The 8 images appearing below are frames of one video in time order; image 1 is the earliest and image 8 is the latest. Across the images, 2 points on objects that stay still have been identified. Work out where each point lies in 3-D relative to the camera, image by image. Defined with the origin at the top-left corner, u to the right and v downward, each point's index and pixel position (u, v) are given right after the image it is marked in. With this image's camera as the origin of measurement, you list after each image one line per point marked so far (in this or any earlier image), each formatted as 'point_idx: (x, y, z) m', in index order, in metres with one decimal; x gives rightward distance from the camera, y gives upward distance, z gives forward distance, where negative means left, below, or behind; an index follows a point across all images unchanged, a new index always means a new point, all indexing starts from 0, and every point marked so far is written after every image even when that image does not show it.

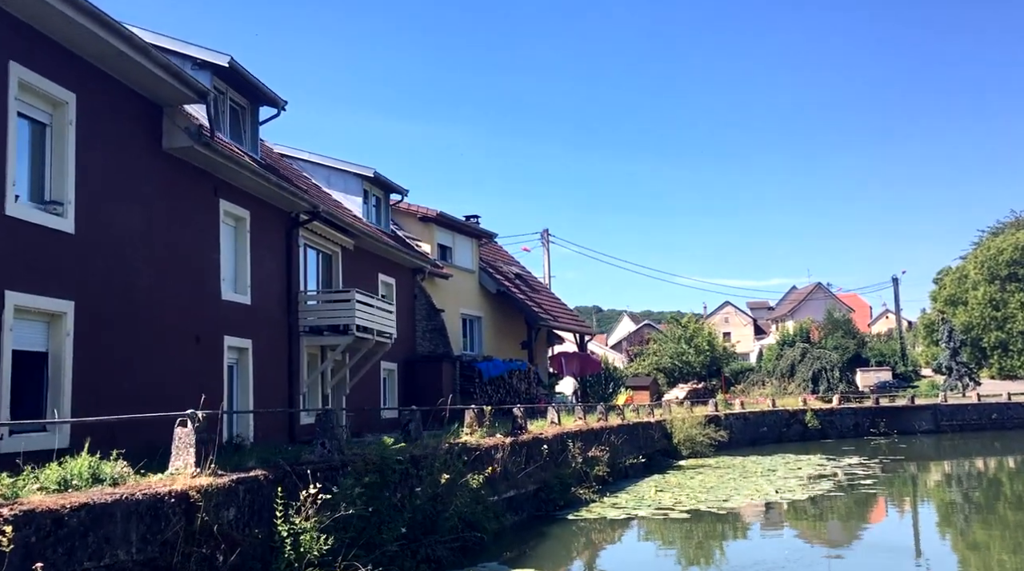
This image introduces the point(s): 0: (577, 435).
0: (+1.1, -2.6, +17.8) m
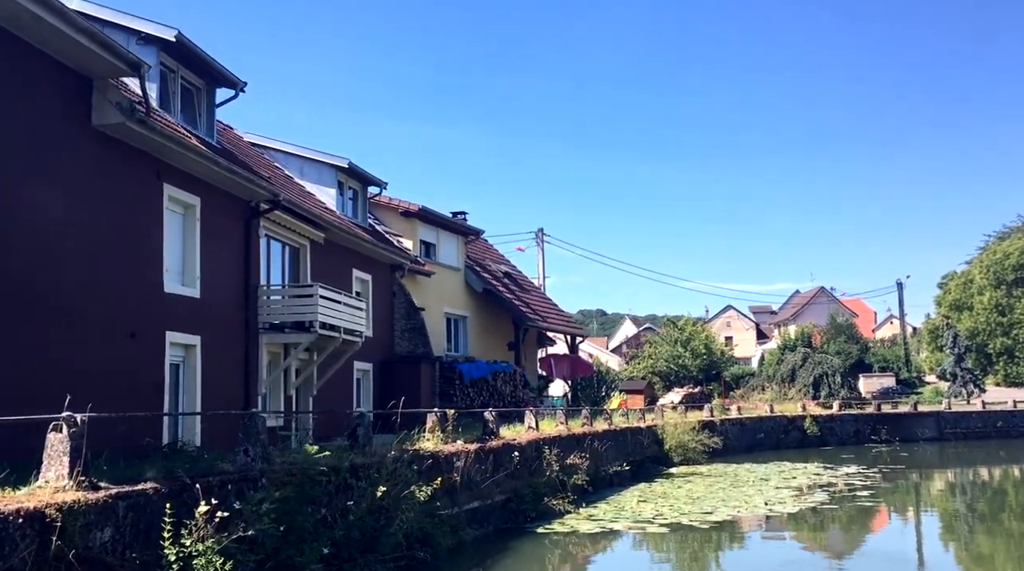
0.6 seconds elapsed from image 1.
0: (+0.7, -2.6, +16.8) m
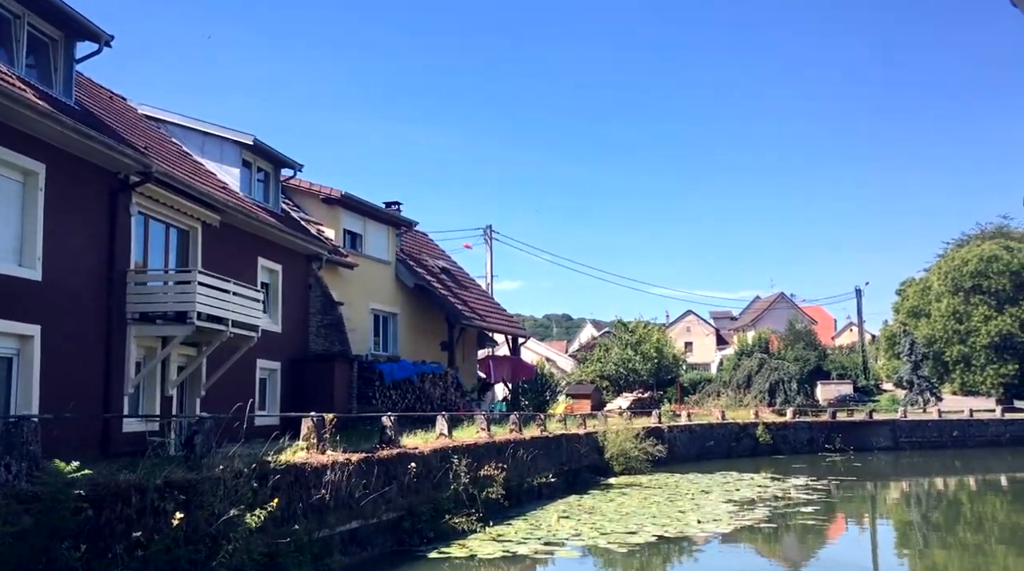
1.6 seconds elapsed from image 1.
0: (-0.7, -2.4, +15.0) m
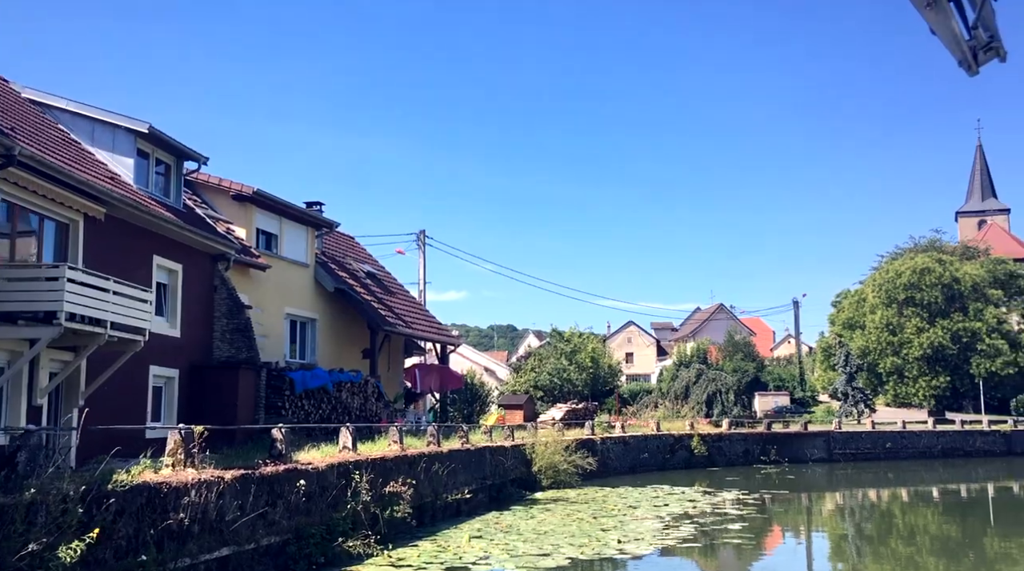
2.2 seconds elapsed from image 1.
0: (-1.9, -2.4, +13.9) m
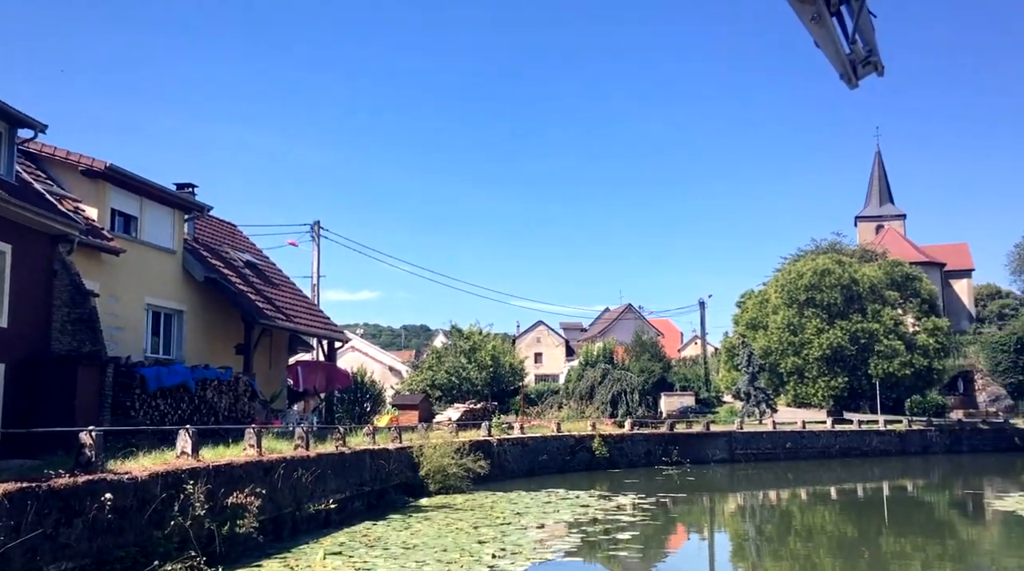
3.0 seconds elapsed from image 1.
0: (-3.6, -2.2, +12.1) m
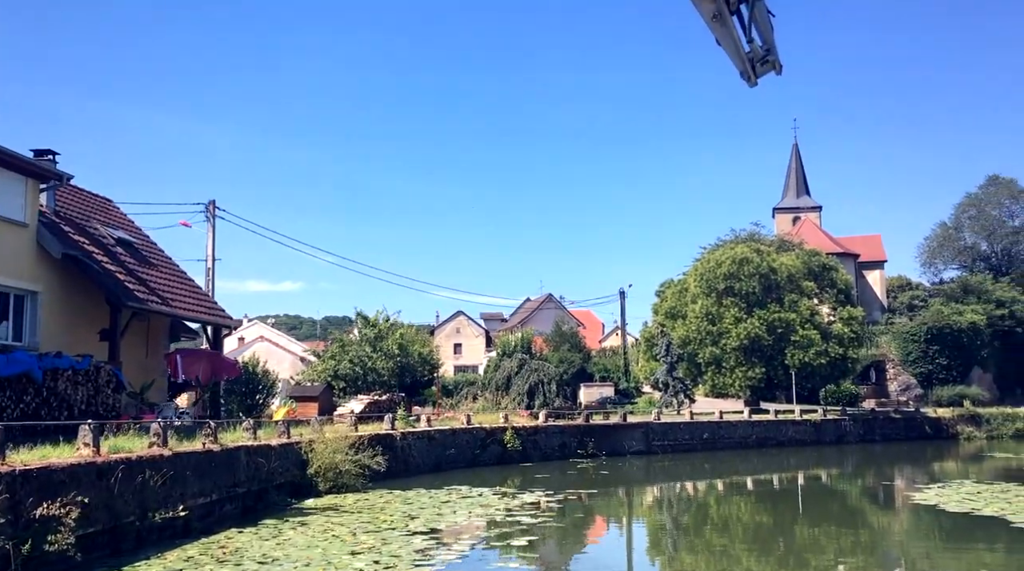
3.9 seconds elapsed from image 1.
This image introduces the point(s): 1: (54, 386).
0: (-4.9, -1.9, +9.9) m
1: (-8.1, -1.8, +18.0) m
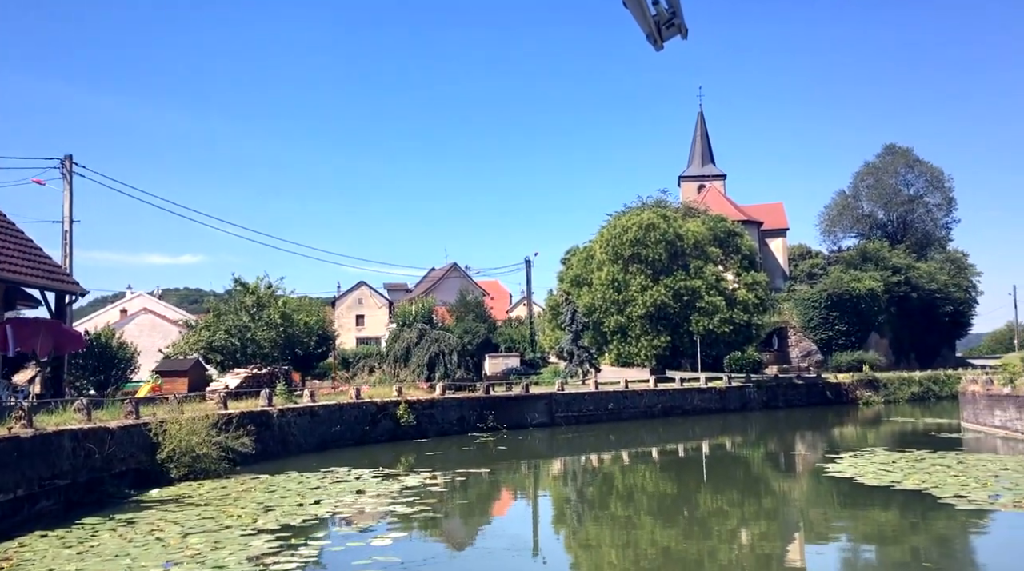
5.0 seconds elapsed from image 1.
0: (-6.1, -1.4, +7.1) m
1: (-10.0, -1.1, +14.8) m
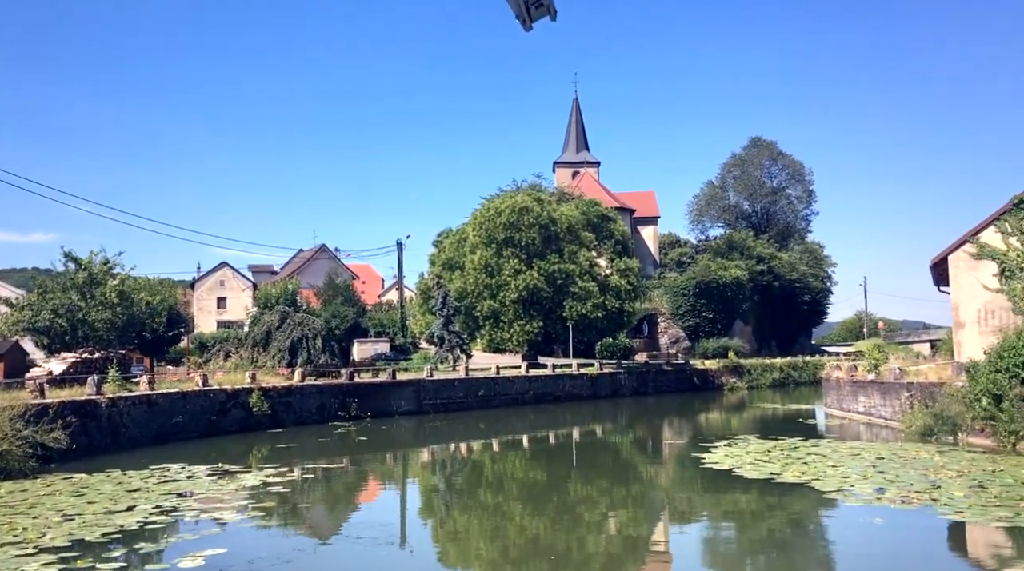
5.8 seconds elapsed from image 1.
0: (-7.0, -1.1, +4.3) m
1: (-11.8, -0.6, +11.5) m
